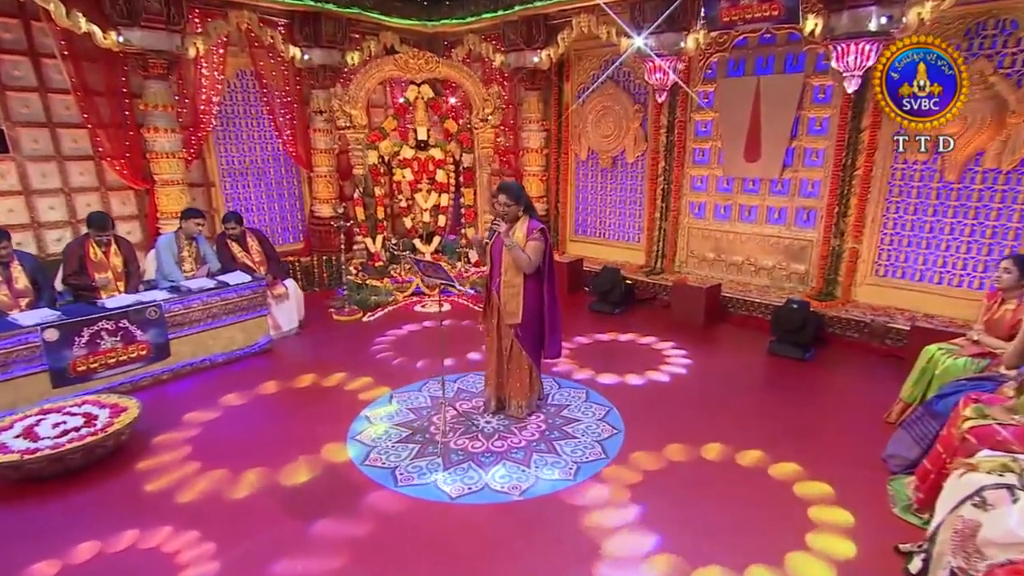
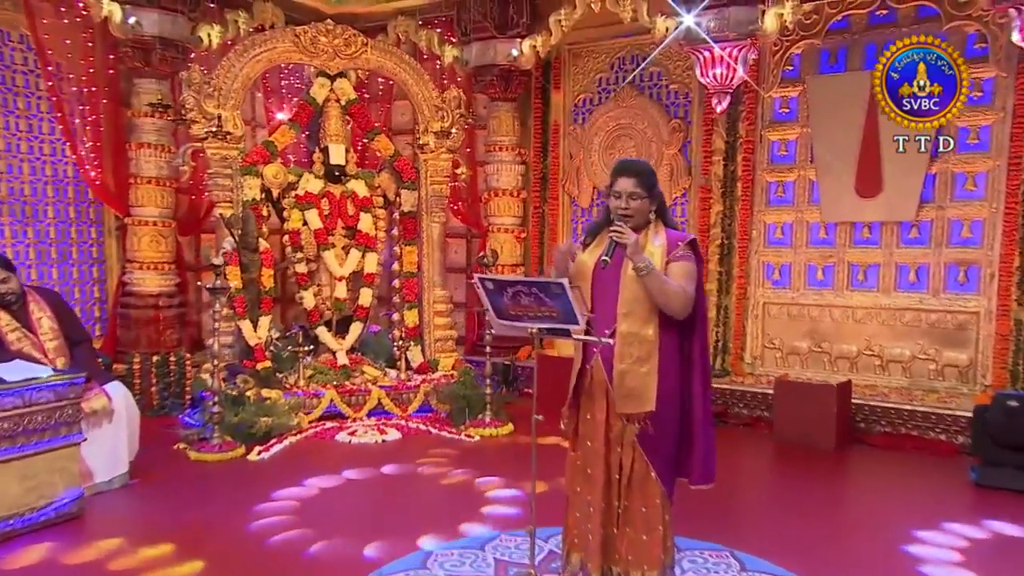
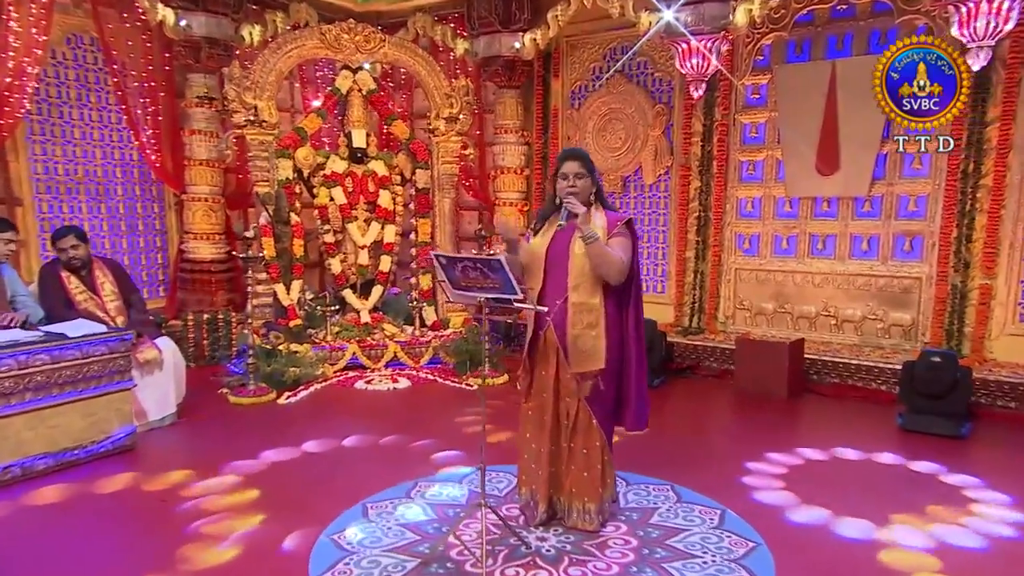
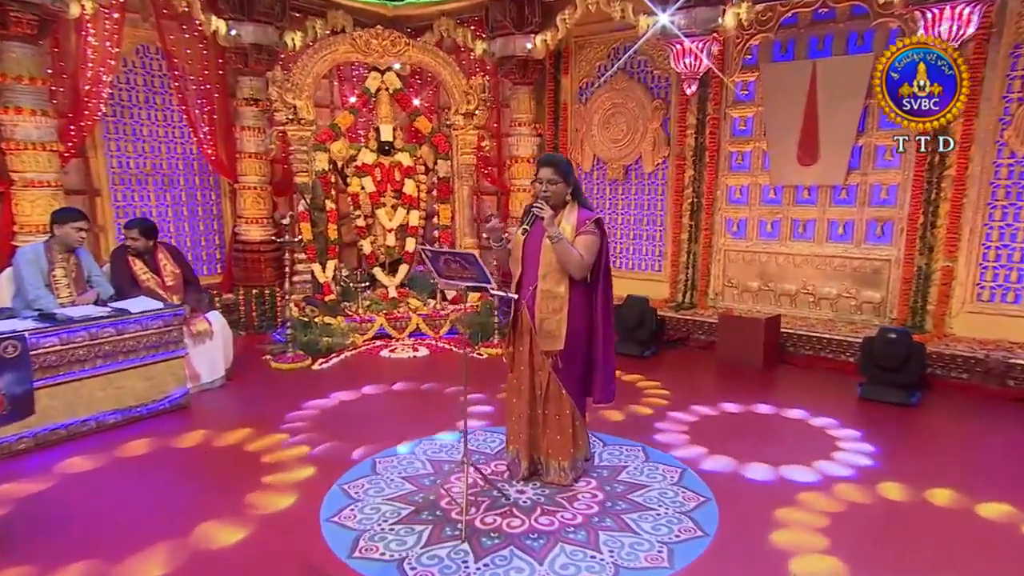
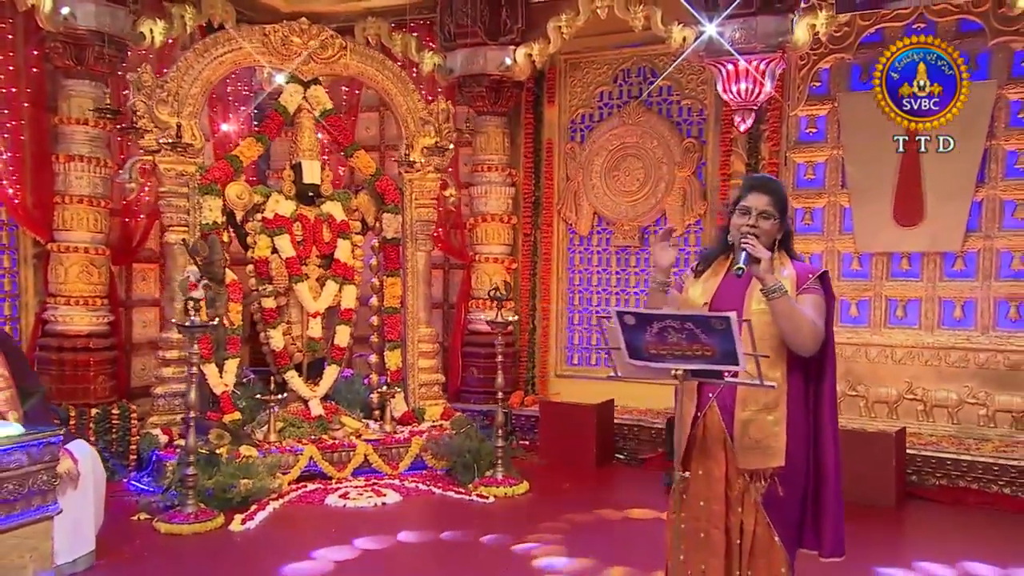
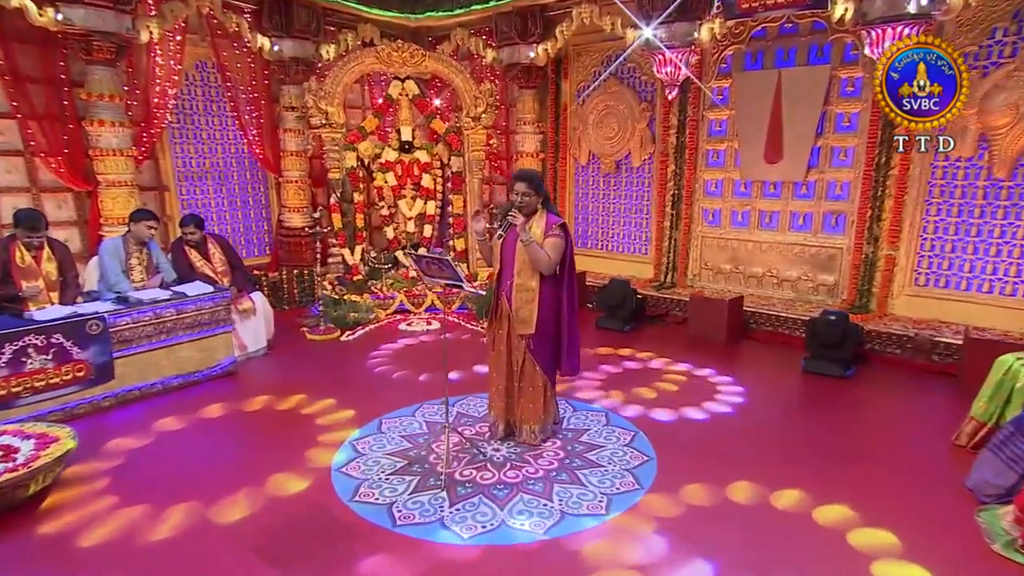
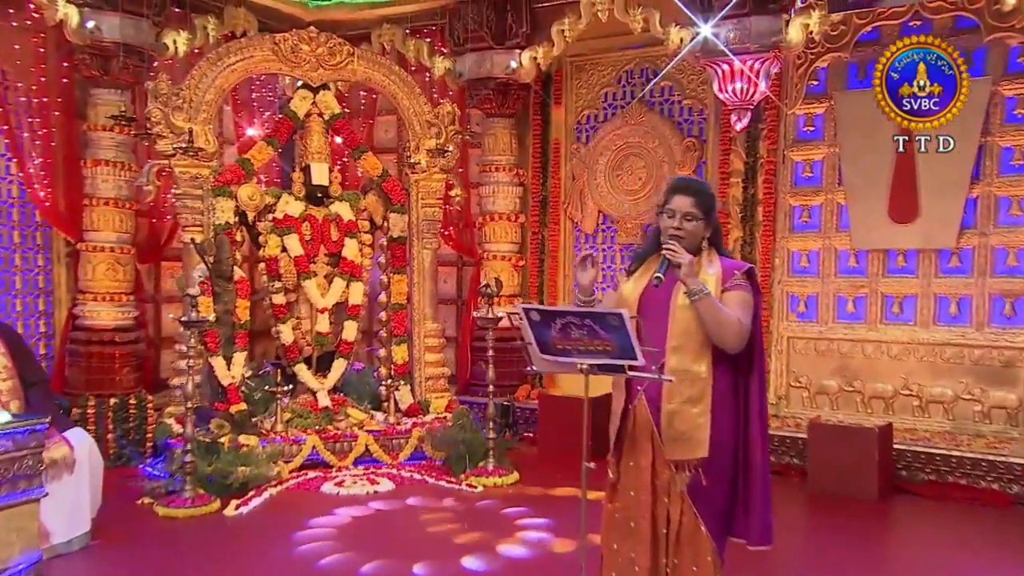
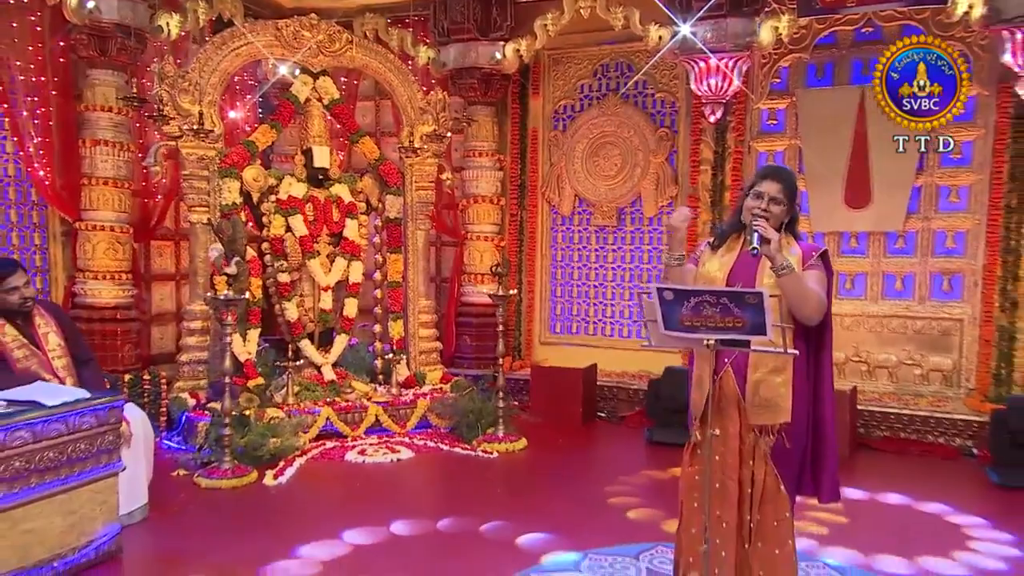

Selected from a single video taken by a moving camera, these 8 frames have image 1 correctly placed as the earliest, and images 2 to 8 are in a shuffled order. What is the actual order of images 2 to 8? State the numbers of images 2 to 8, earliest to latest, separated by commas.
6, 4, 3, 2, 7, 5, 8
